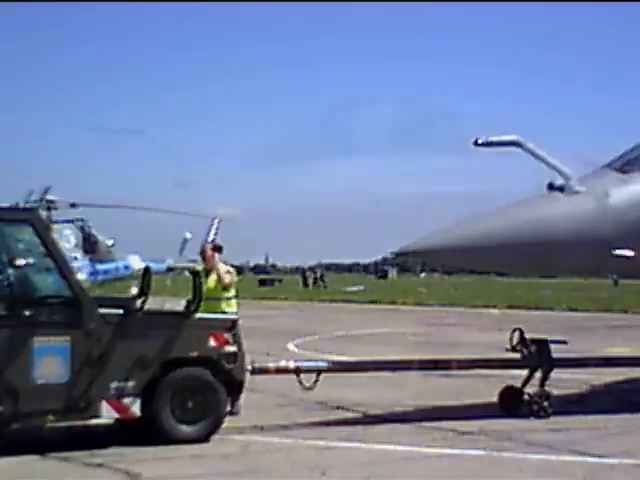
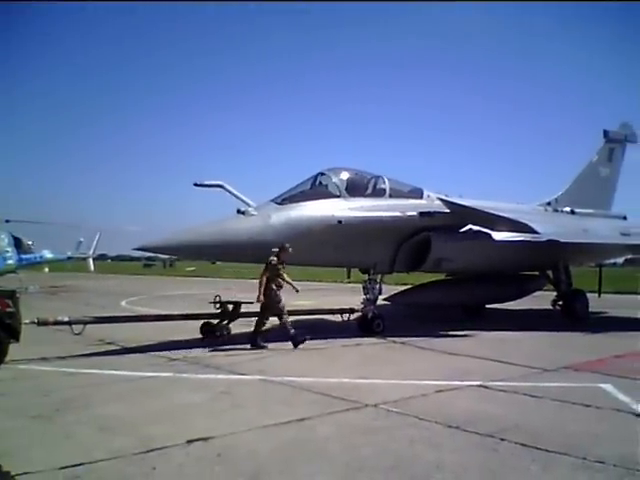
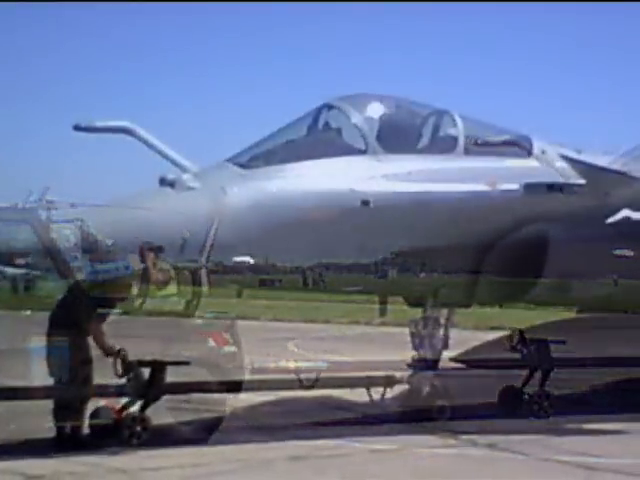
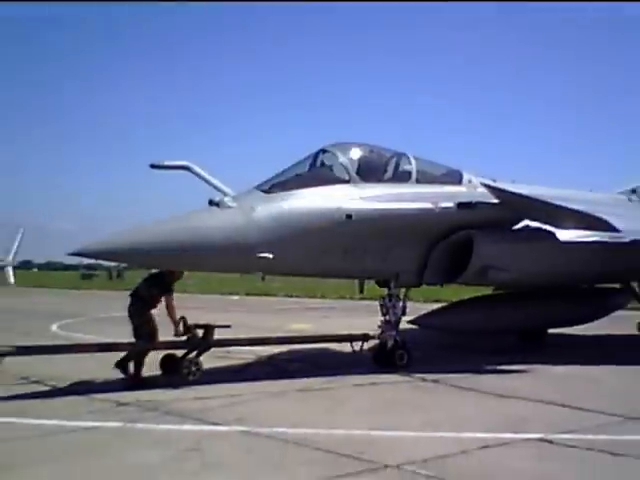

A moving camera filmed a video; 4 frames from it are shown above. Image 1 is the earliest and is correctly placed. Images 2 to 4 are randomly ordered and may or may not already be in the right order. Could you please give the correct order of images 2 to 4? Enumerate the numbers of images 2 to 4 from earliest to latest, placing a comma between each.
3, 4, 2
